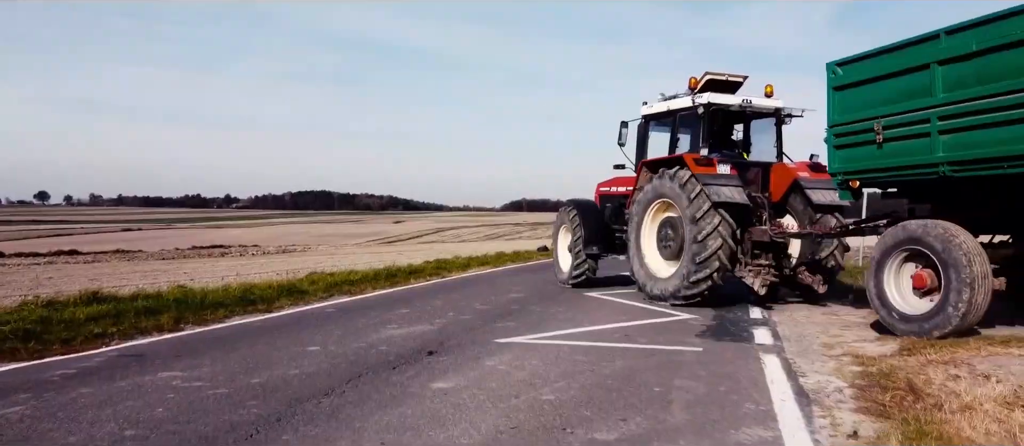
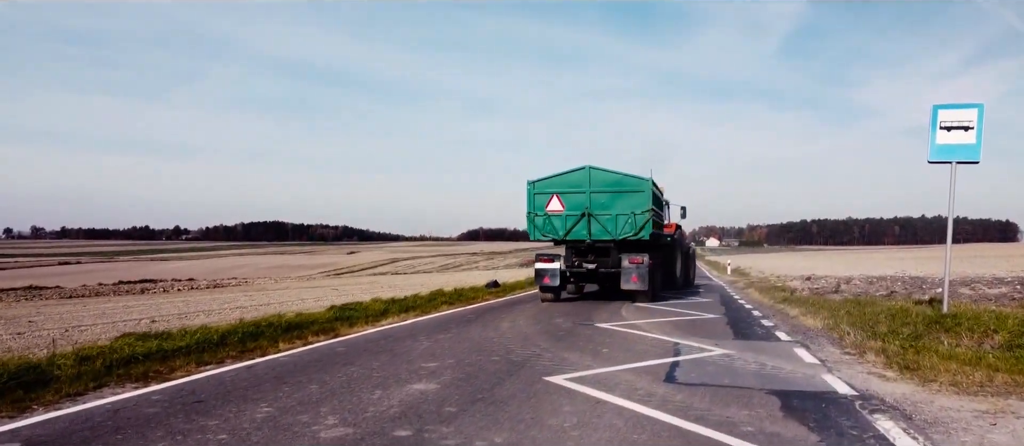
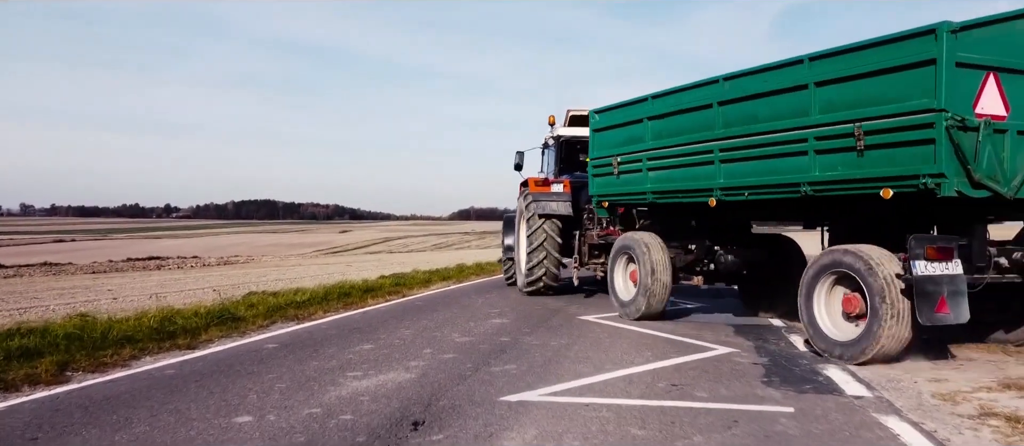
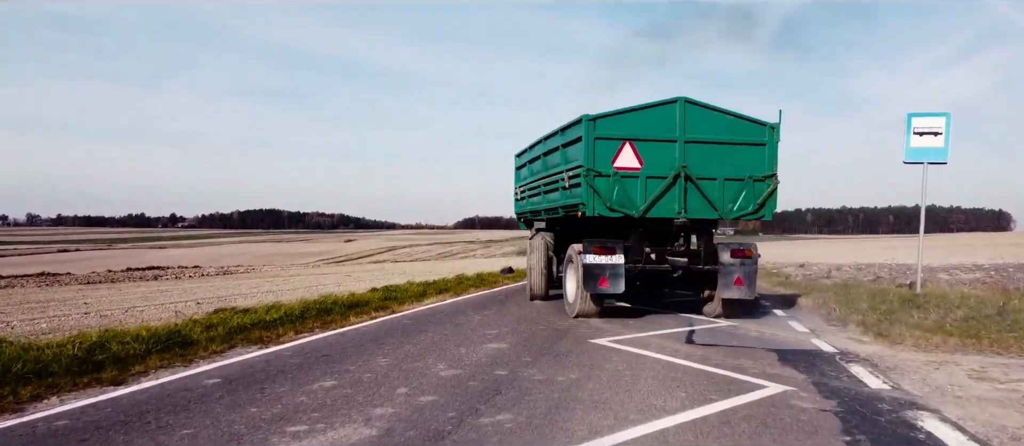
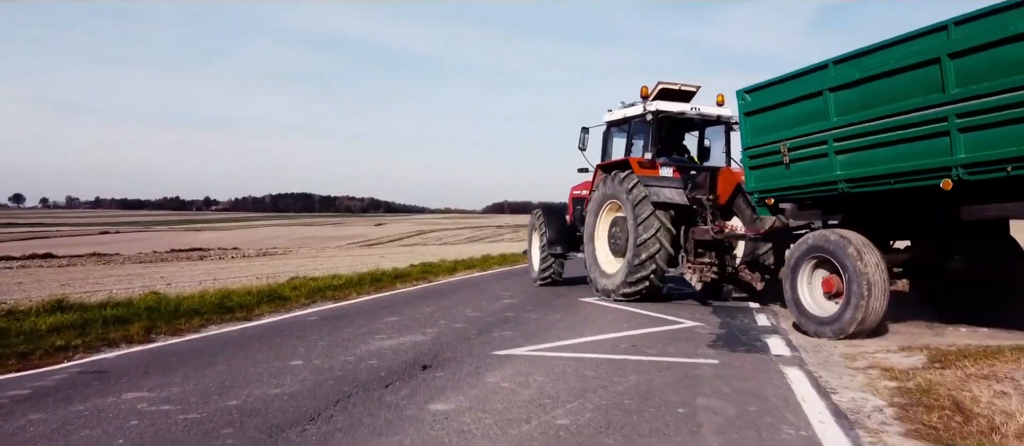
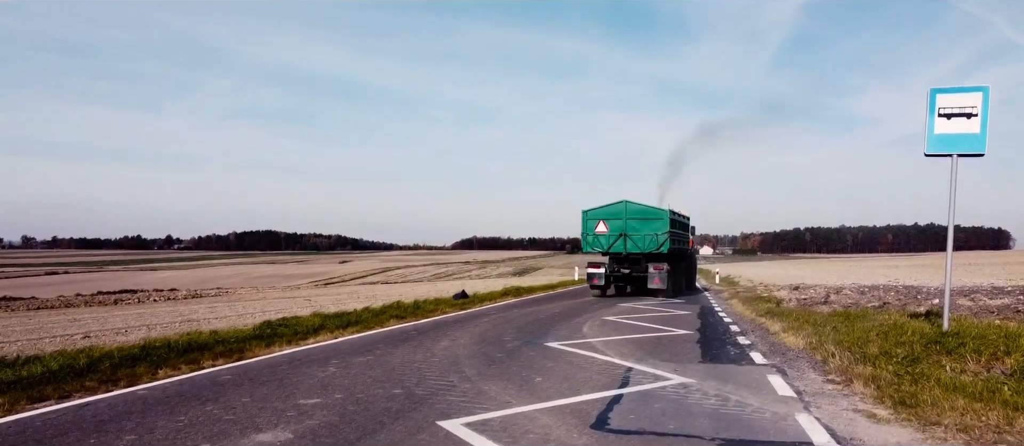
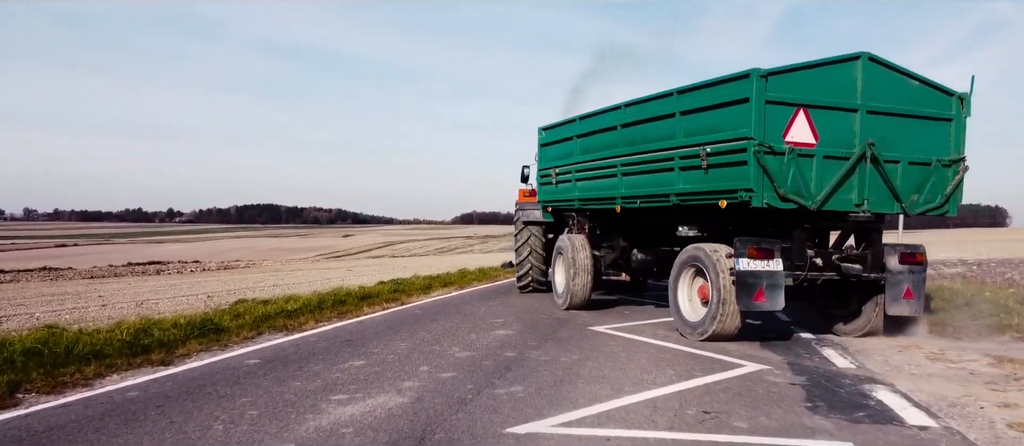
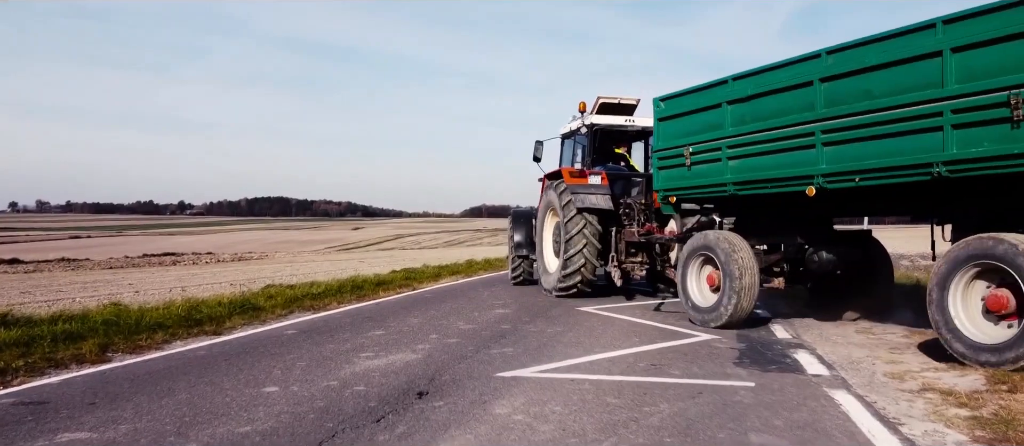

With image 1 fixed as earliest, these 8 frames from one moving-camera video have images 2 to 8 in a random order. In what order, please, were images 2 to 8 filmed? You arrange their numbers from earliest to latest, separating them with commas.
5, 8, 3, 7, 4, 2, 6
